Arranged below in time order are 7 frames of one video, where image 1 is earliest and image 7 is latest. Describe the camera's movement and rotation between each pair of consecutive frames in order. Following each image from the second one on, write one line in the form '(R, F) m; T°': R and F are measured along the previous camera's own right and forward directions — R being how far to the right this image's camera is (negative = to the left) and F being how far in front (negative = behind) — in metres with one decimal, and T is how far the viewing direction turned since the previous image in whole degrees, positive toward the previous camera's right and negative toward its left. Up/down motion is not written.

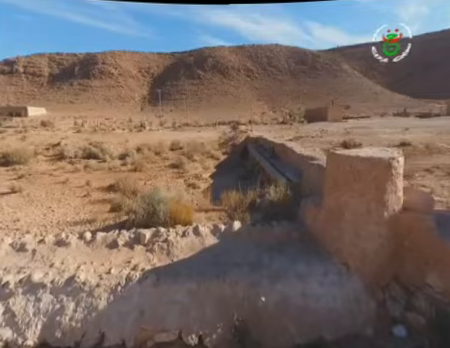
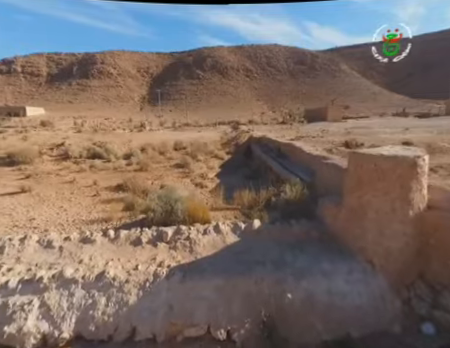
(-0.3, -0.1) m; -1°
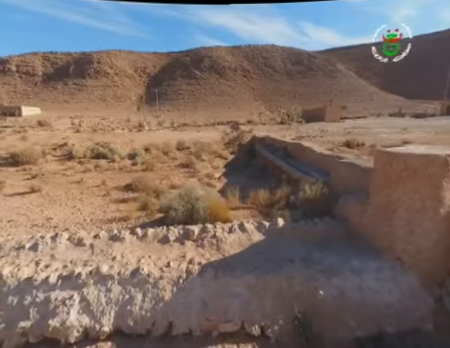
(-0.4, -0.1) m; -1°
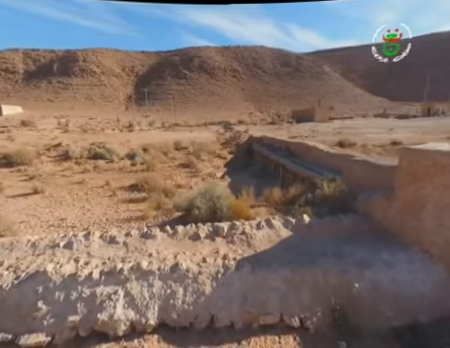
(-0.5, -0.1) m; +1°
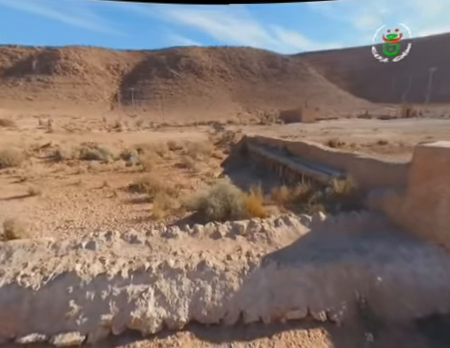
(-0.4, -0.1) m; +1°
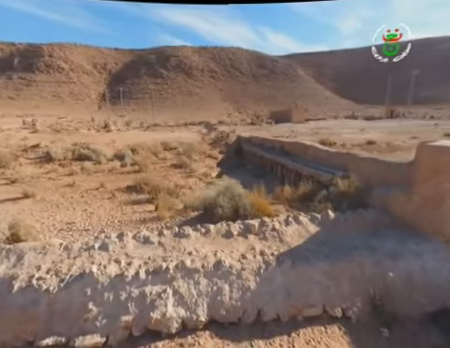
(-0.3, 0.0) m; +1°
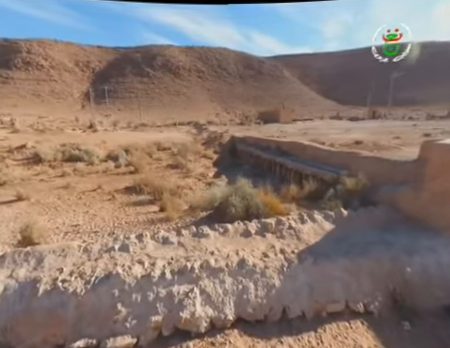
(-0.4, 0.0) m; +1°
